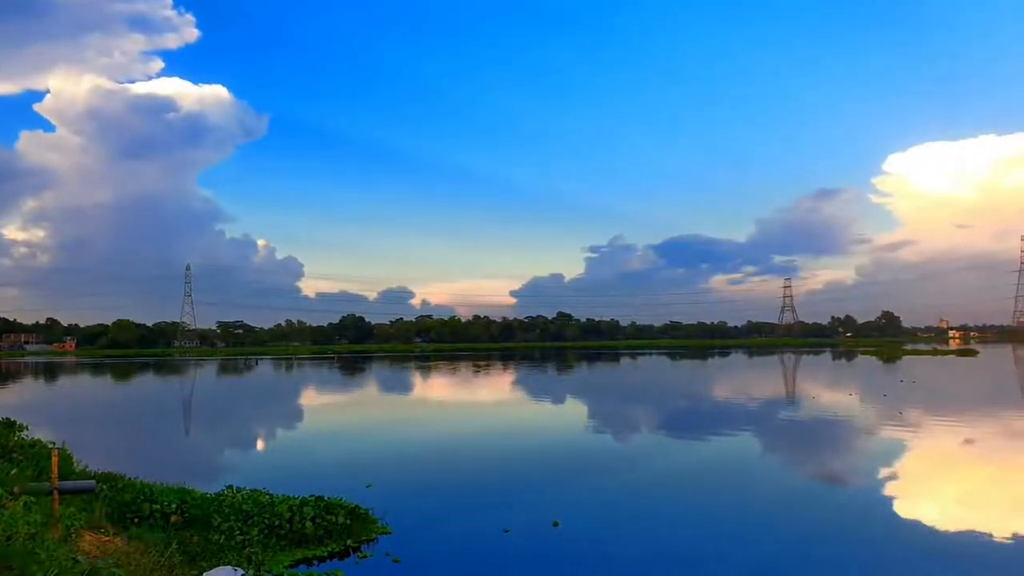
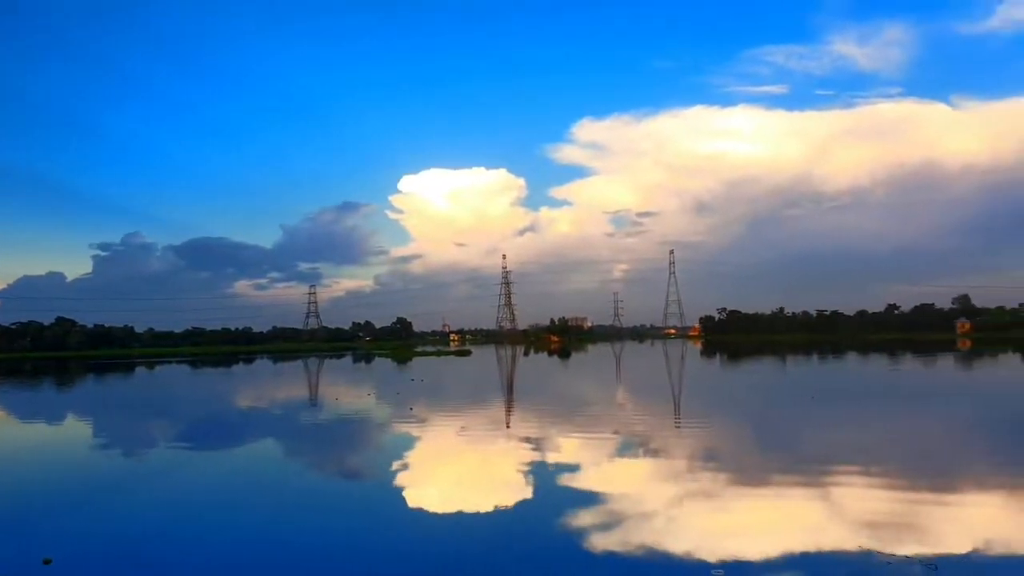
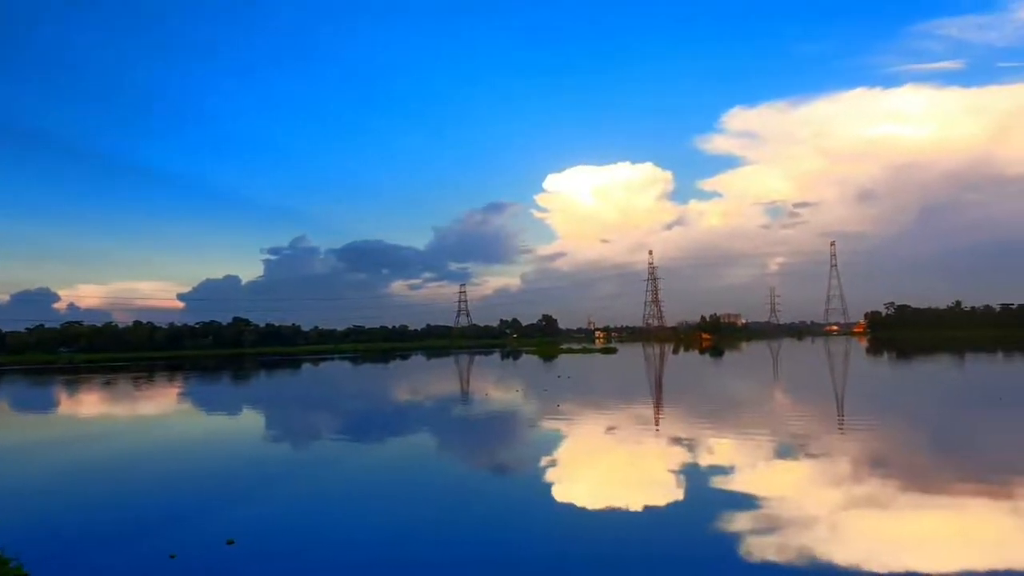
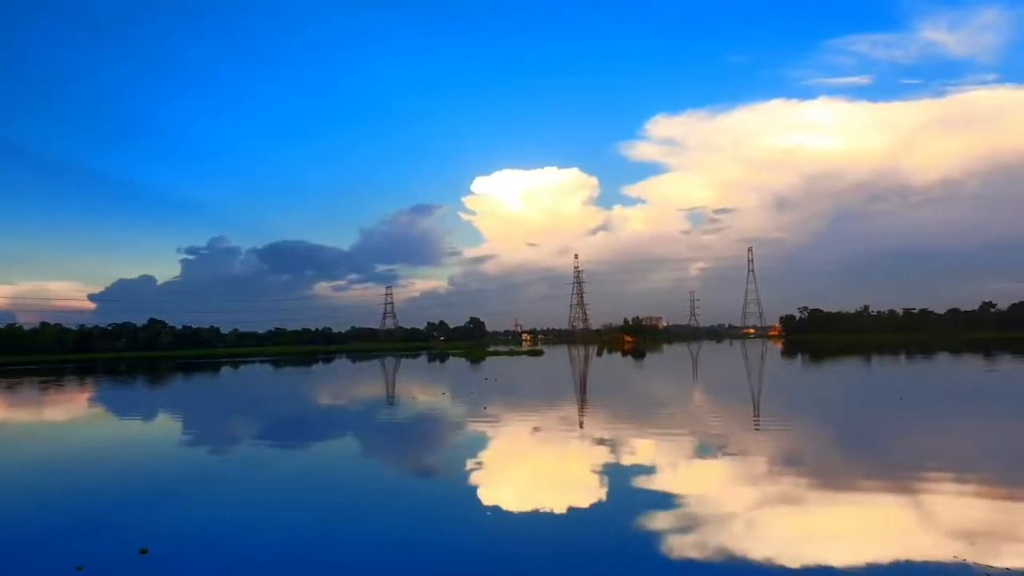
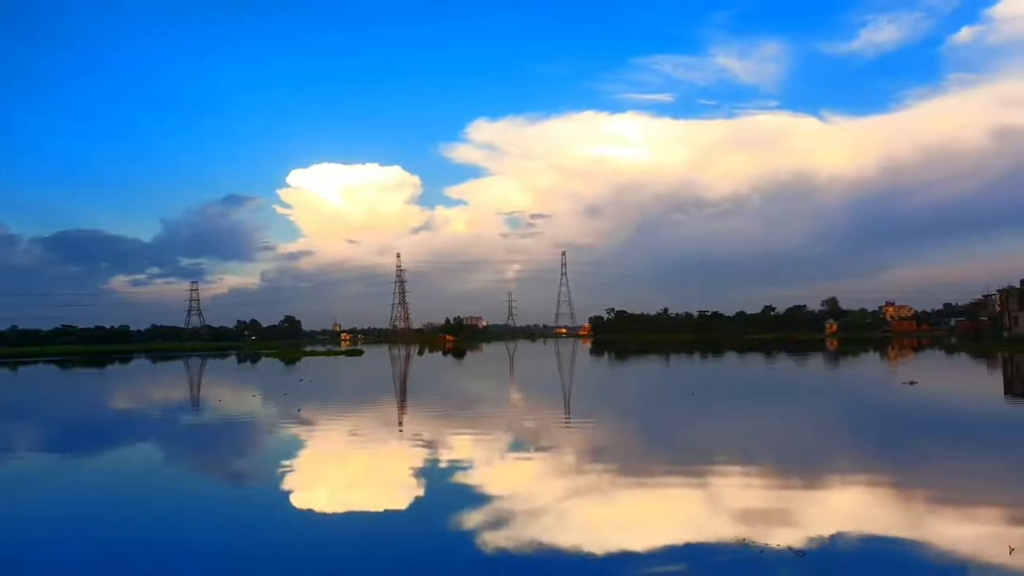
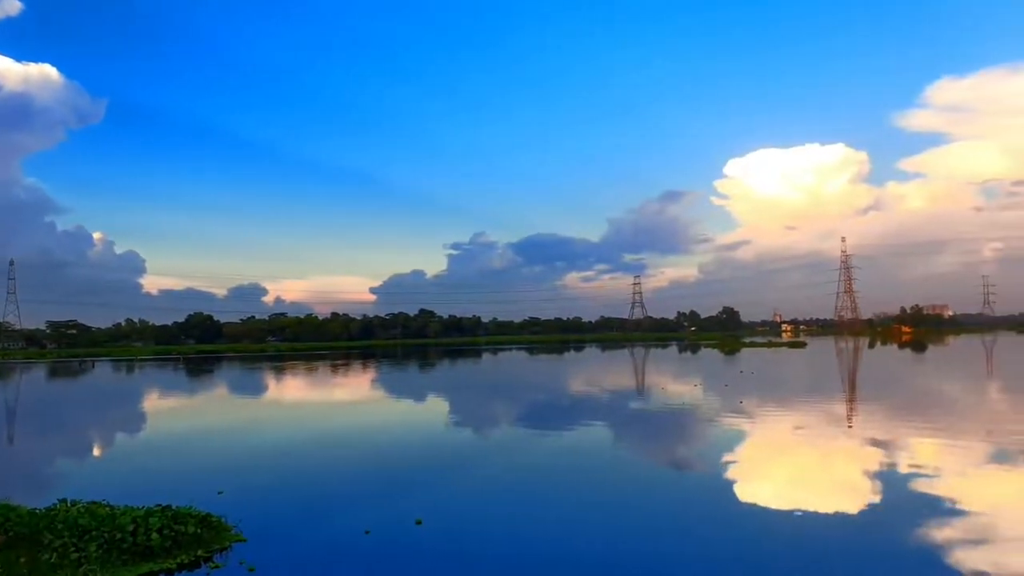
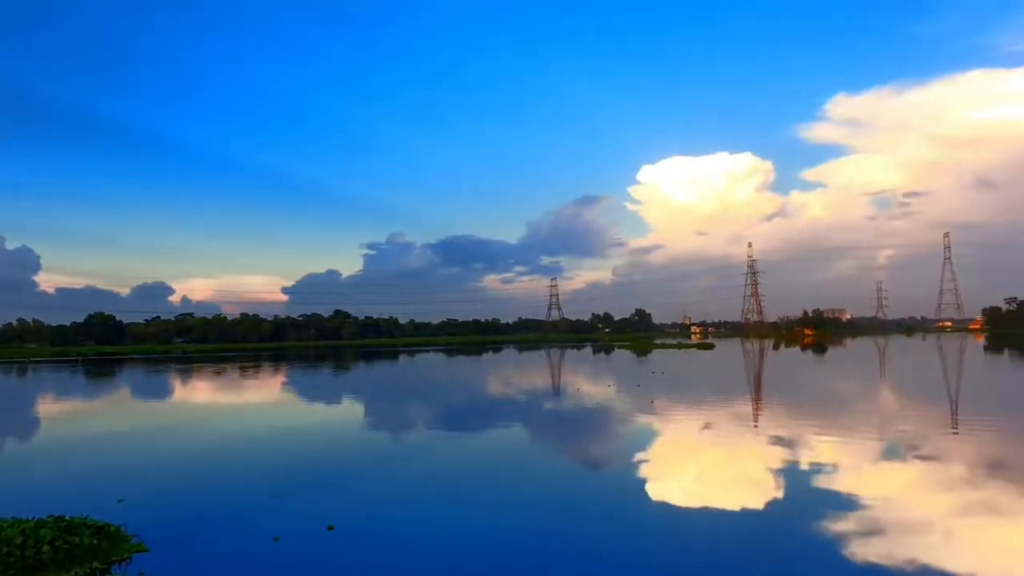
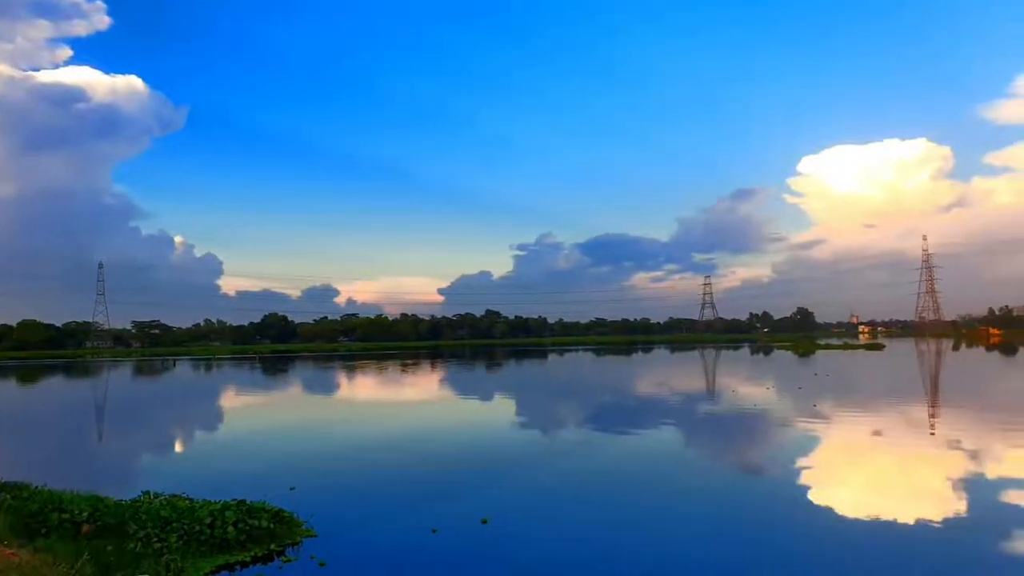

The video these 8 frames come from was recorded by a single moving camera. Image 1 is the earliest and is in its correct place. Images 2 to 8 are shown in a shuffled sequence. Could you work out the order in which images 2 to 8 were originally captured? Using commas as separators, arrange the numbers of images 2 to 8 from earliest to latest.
8, 6, 7, 3, 4, 2, 5
